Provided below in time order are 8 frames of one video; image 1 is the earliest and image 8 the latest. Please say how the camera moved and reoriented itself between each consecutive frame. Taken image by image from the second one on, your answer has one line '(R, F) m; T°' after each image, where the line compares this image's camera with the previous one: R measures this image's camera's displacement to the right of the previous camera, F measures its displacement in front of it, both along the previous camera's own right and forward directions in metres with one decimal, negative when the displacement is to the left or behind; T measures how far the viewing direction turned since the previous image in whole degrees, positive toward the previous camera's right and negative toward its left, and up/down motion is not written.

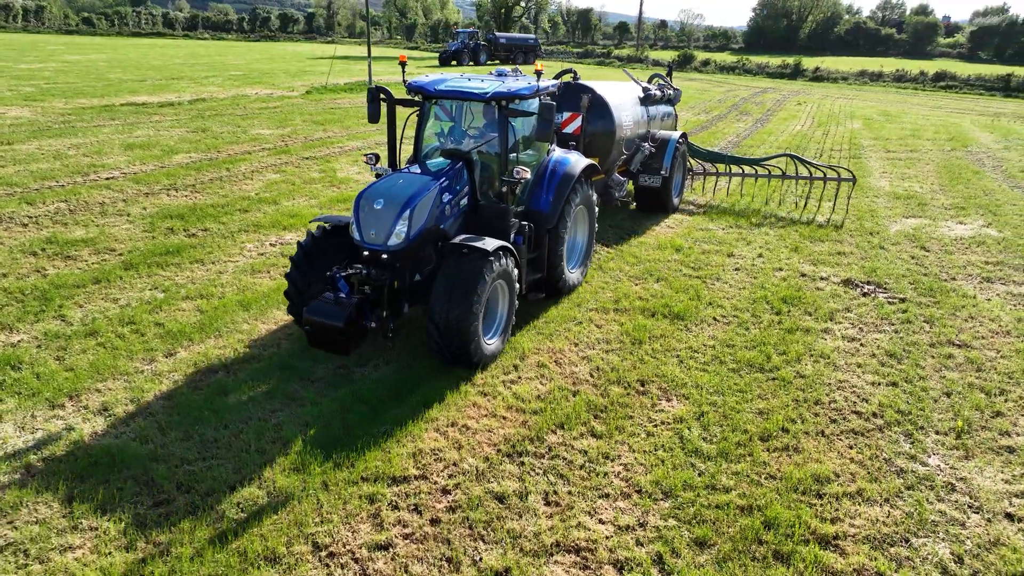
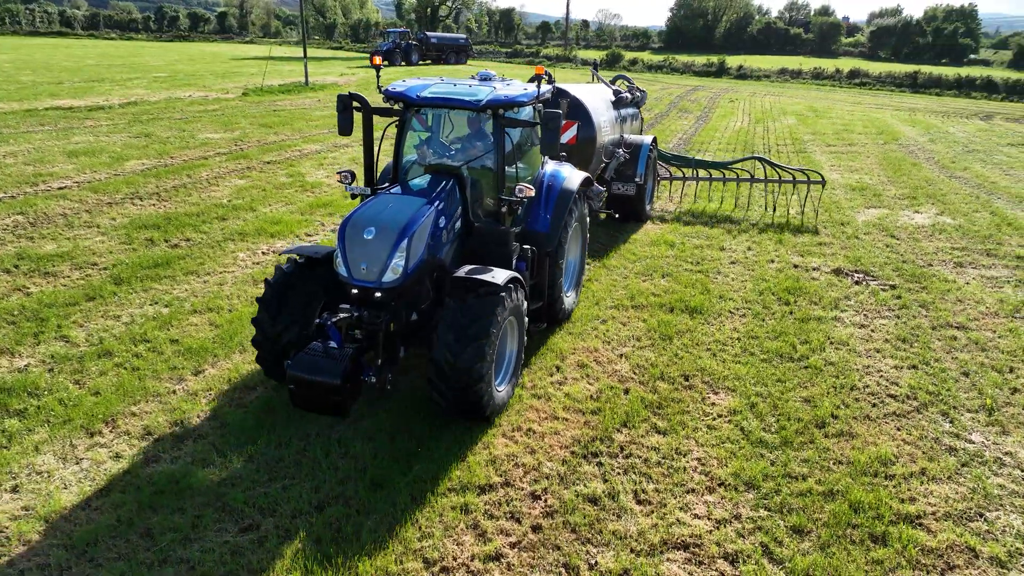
(-0.8, +0.1) m; +6°
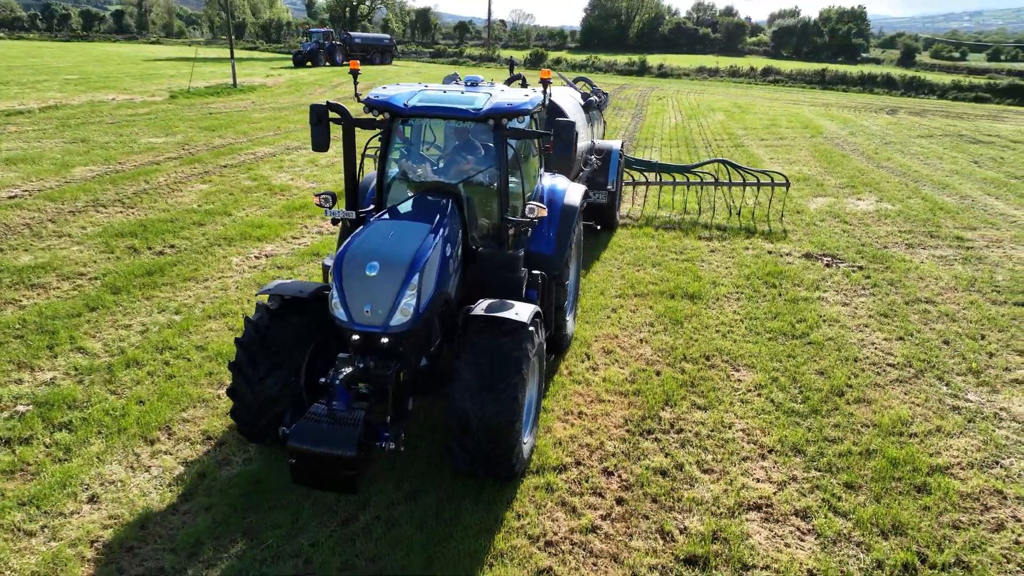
(-0.8, -0.1) m; +6°
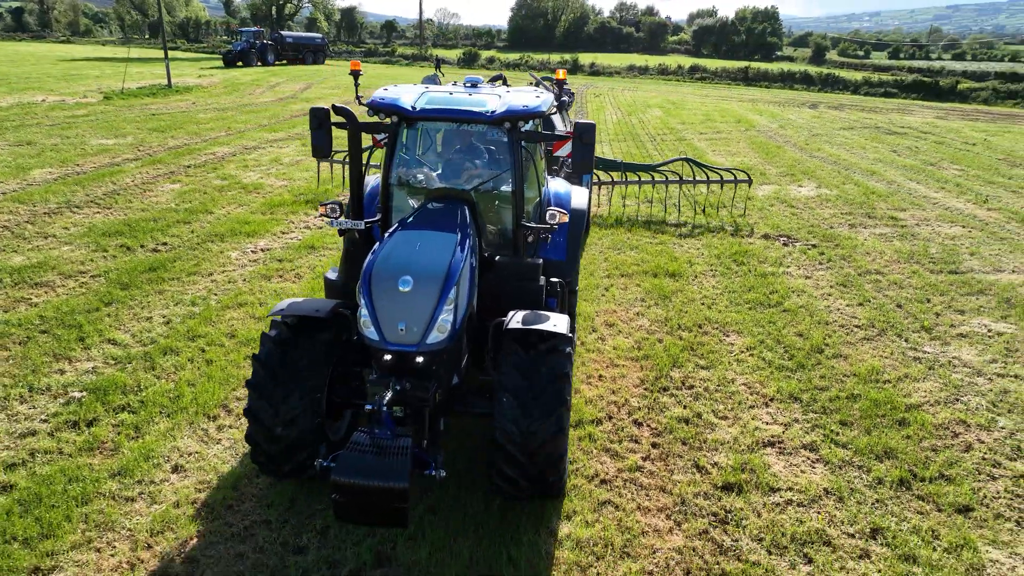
(-0.7, -0.4) m; +5°
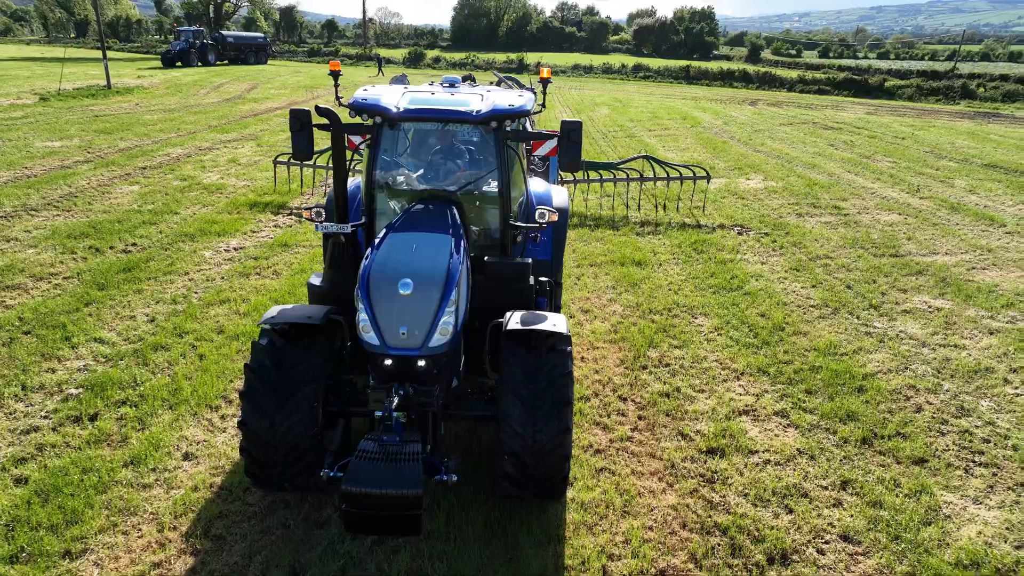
(-0.3, -0.2) m; +4°
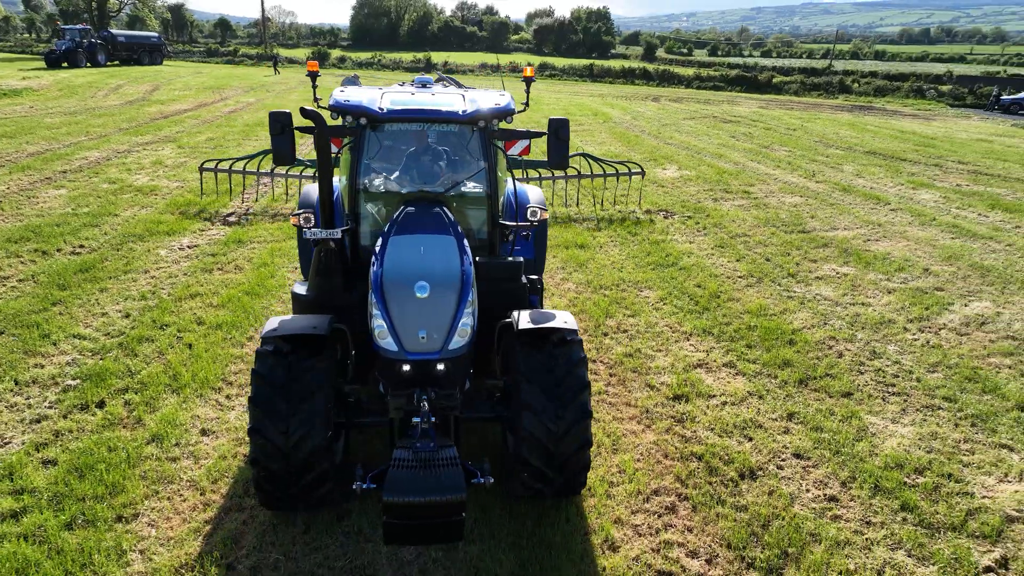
(-0.5, -0.4) m; +7°
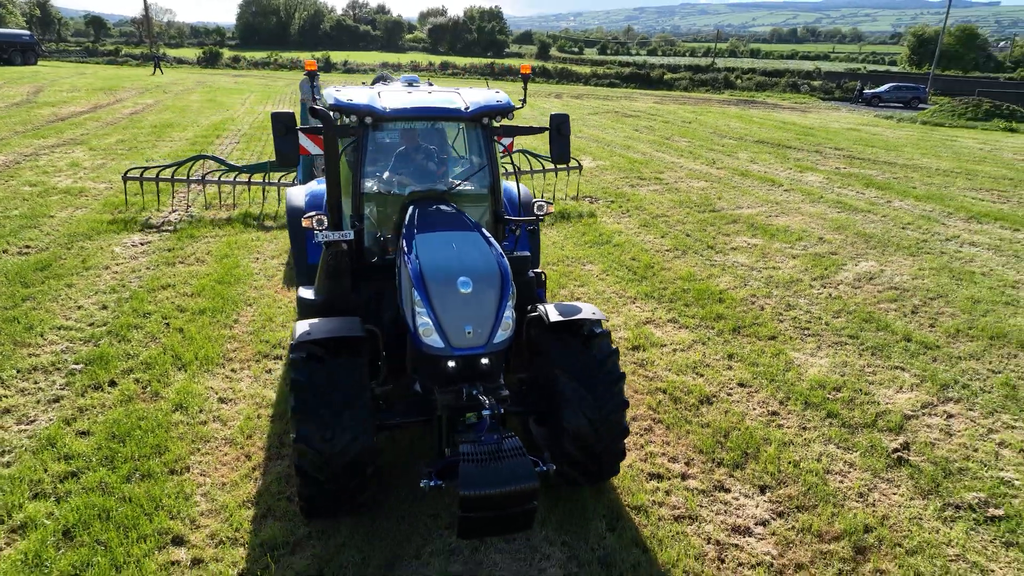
(-0.6, -0.6) m; +8°
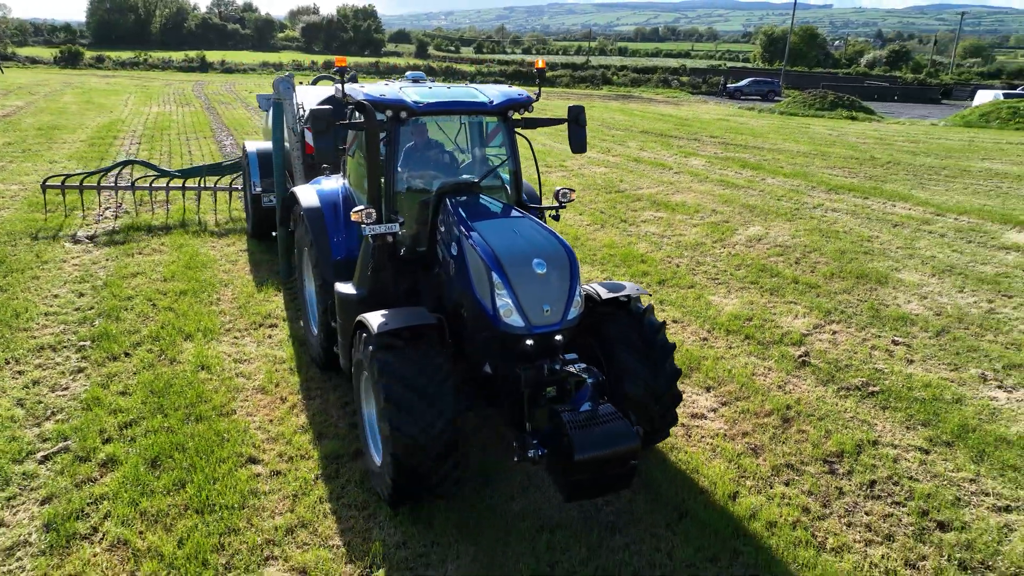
(-0.7, -0.8) m; +9°
